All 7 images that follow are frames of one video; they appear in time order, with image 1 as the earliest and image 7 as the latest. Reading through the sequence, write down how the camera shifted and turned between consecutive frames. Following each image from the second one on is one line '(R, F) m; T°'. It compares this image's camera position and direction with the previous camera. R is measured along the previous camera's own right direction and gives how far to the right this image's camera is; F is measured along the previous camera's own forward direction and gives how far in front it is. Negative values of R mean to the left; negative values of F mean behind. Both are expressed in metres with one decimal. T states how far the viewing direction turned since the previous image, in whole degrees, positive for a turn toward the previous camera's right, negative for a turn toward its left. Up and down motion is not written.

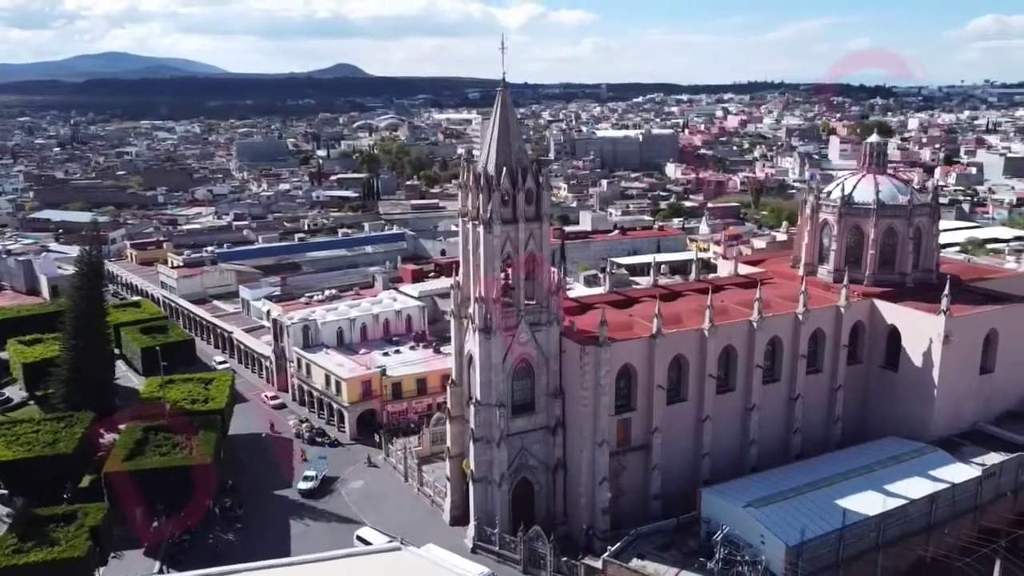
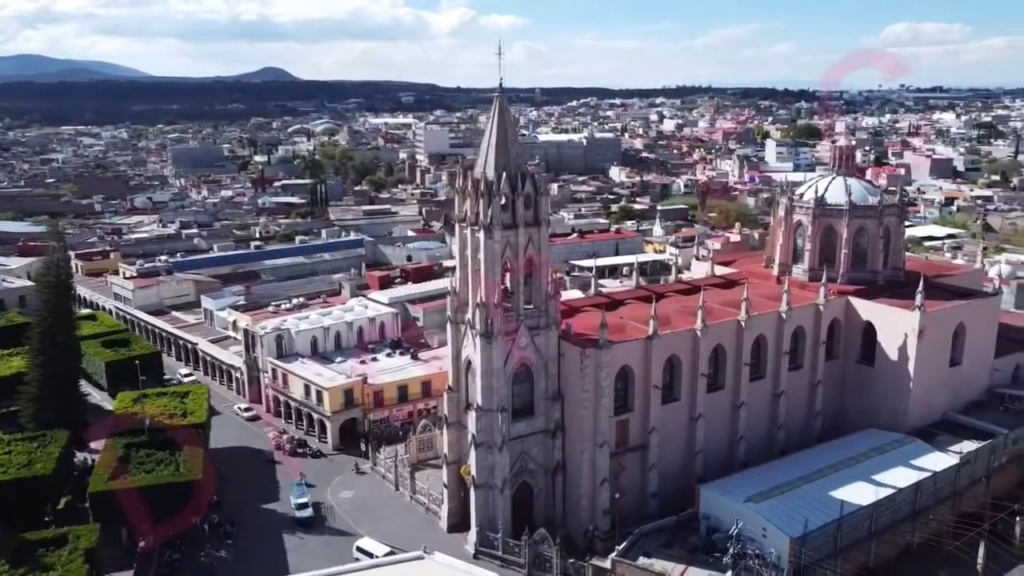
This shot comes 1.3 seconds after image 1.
(-2.4, 0.0) m; +5°
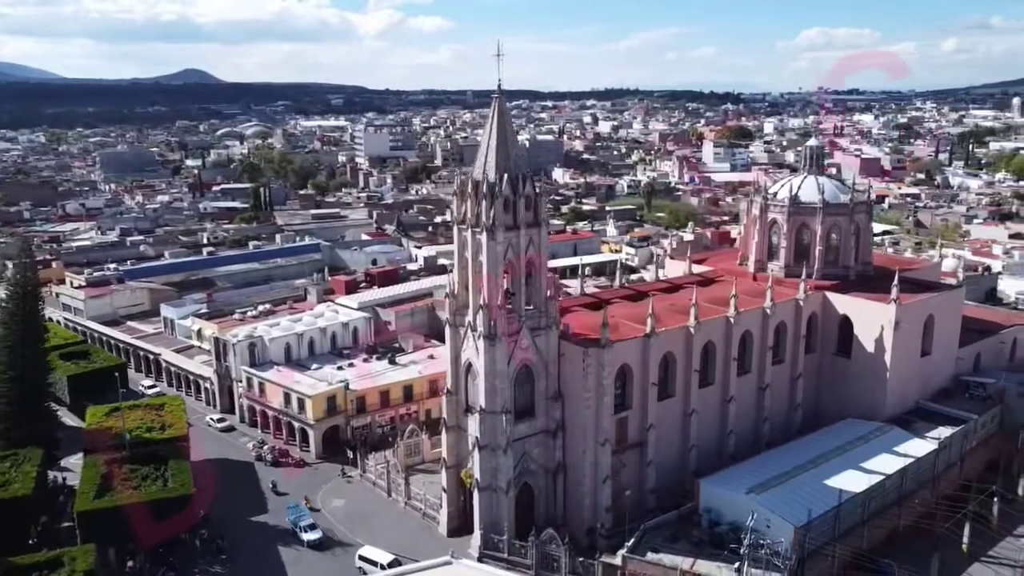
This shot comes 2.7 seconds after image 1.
(-2.6, +0.1) m; +5°
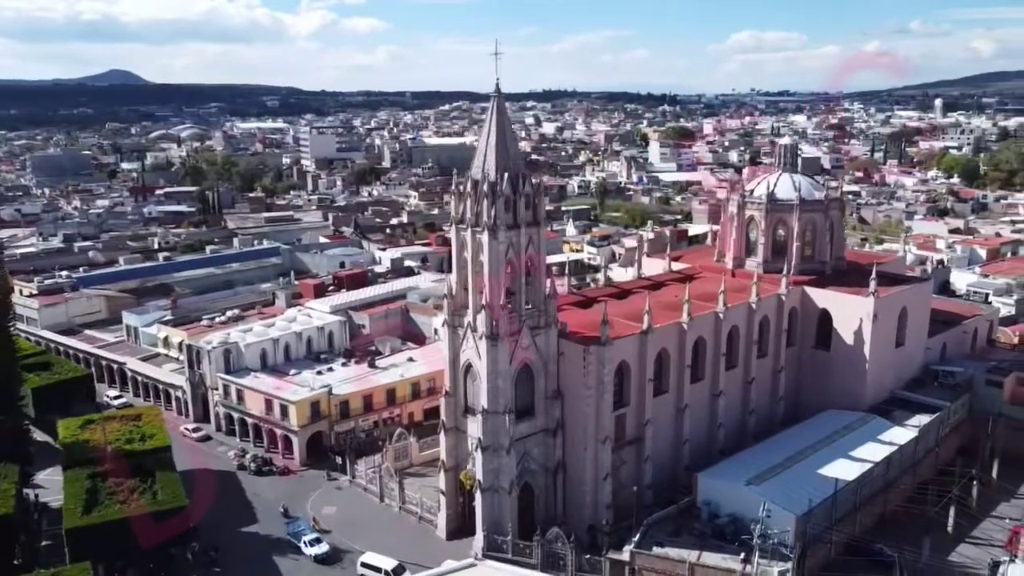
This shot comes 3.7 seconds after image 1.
(-2.3, +0.2) m; +4°
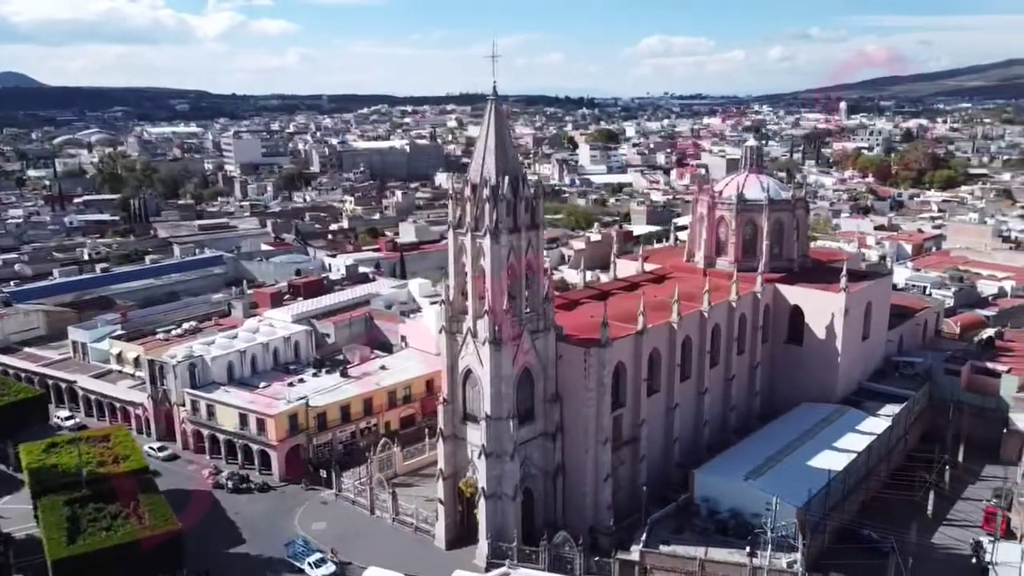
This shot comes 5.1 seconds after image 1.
(-3.0, +0.4) m; +6°
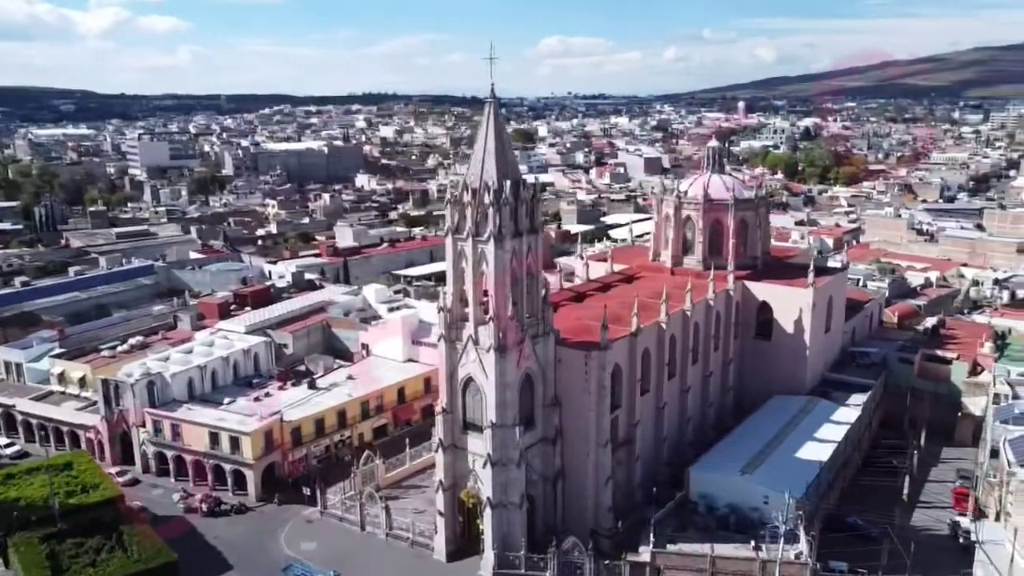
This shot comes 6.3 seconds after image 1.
(-3.5, +0.6) m; +7°
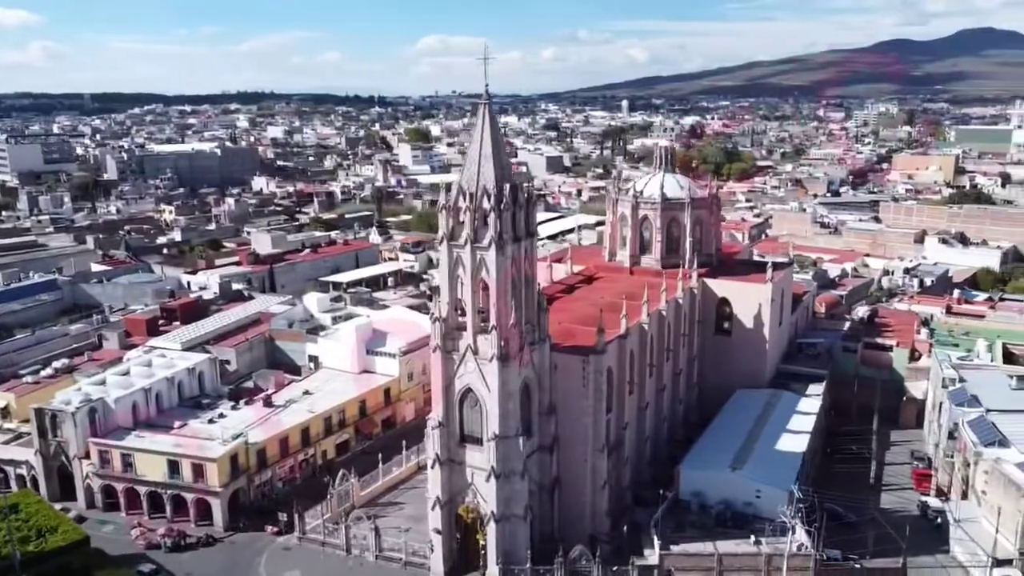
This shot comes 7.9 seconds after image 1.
(-4.0, +1.1) m; +8°
